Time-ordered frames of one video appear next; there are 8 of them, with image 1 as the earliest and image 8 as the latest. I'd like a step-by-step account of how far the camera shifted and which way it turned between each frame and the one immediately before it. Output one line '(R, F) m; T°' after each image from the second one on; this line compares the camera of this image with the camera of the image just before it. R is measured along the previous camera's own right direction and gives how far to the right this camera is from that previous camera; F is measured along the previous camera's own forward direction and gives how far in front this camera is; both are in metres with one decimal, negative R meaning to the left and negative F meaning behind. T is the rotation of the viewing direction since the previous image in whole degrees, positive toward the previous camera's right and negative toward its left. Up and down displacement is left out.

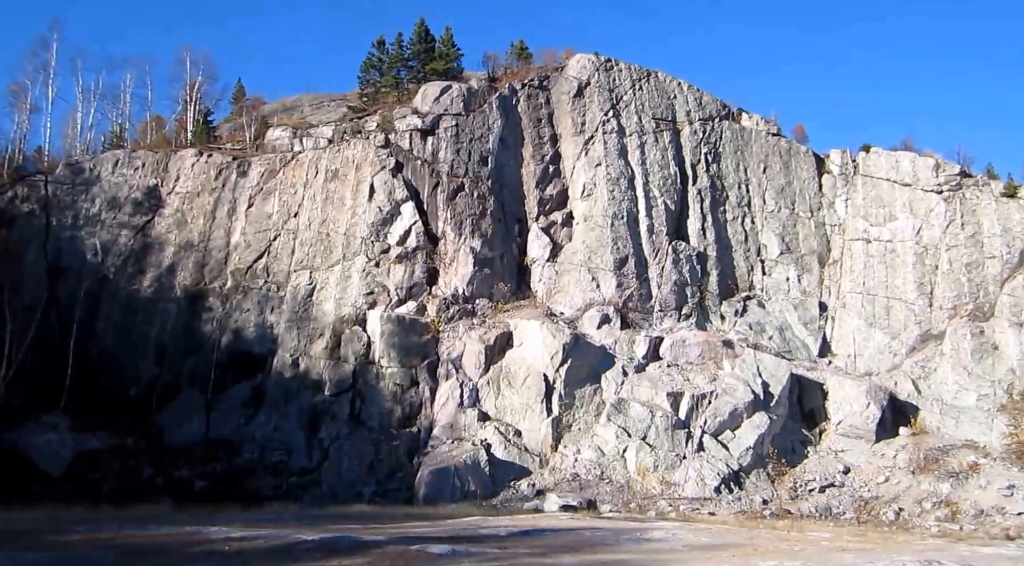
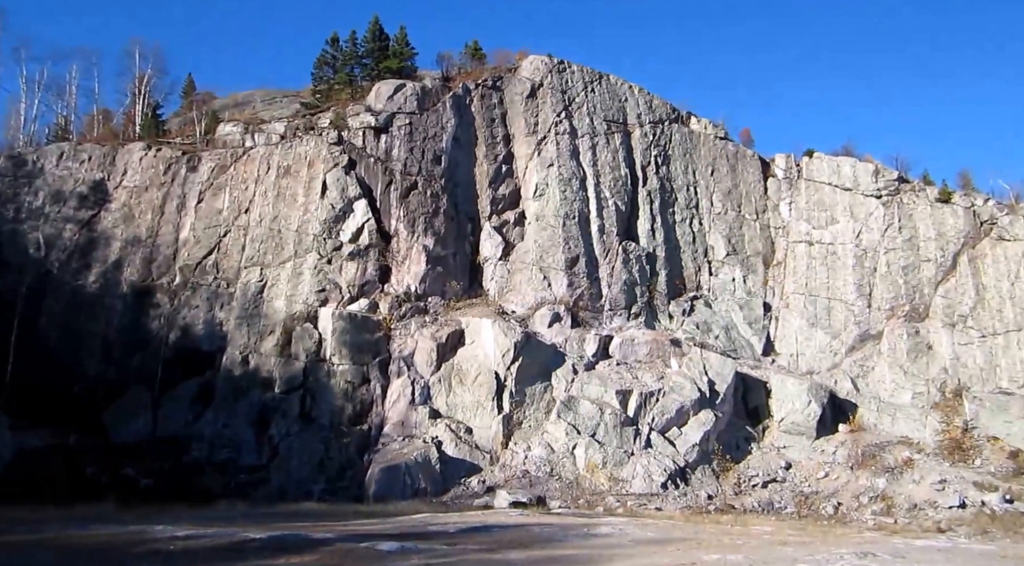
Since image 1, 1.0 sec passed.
(+0.4, -0.2) m; +3°
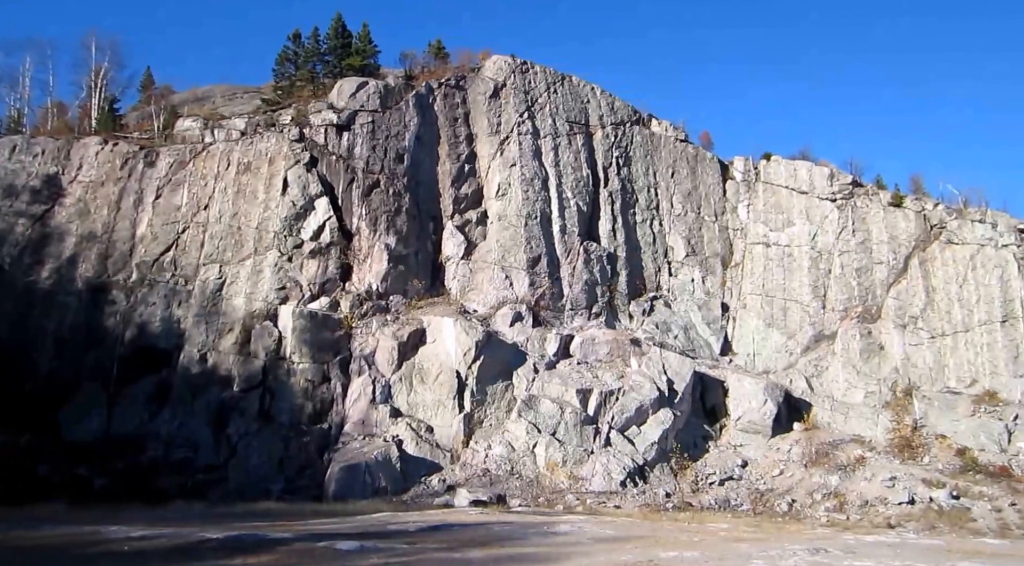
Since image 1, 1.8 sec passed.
(+0.3, -0.1) m; +2°
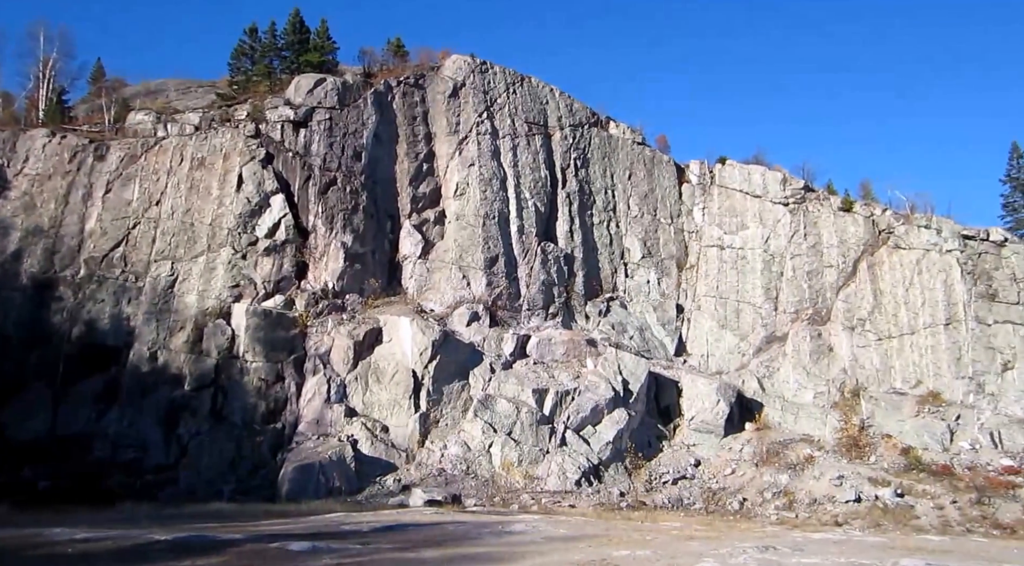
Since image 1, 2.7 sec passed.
(+0.3, 0.0) m; +3°
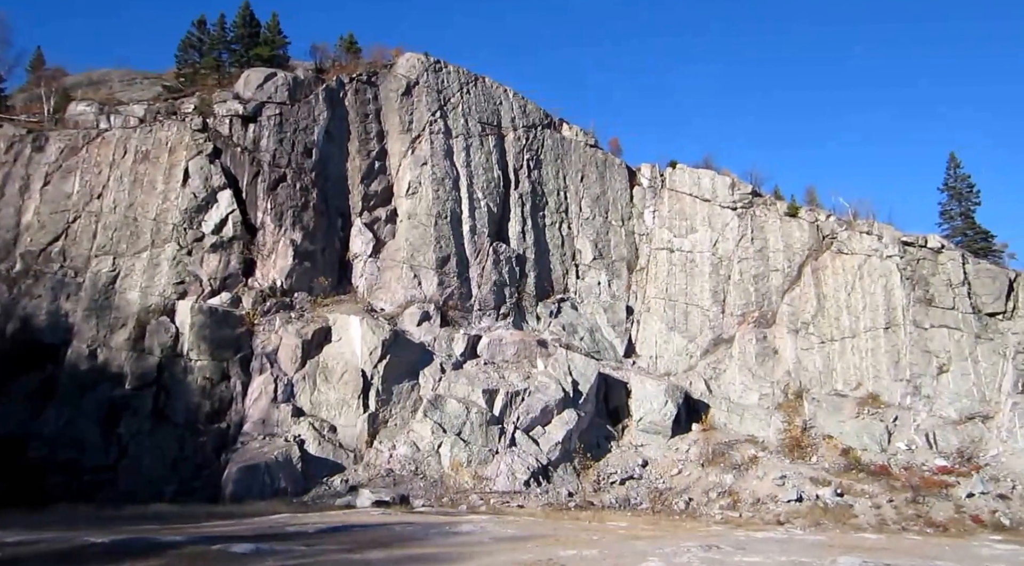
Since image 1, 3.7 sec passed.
(+0.3, 0.0) m; +3°
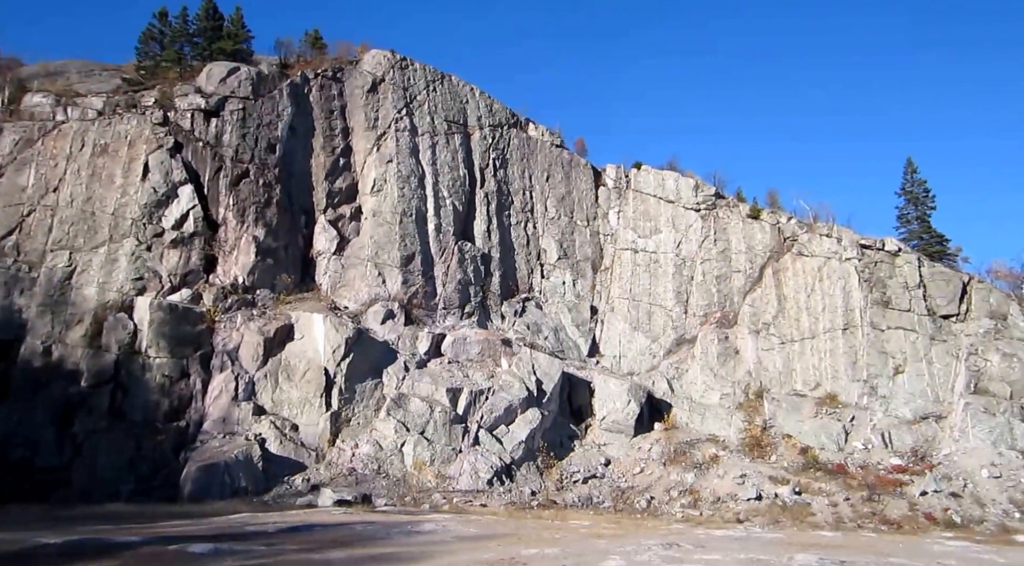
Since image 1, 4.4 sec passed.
(+0.2, 0.0) m; +2°
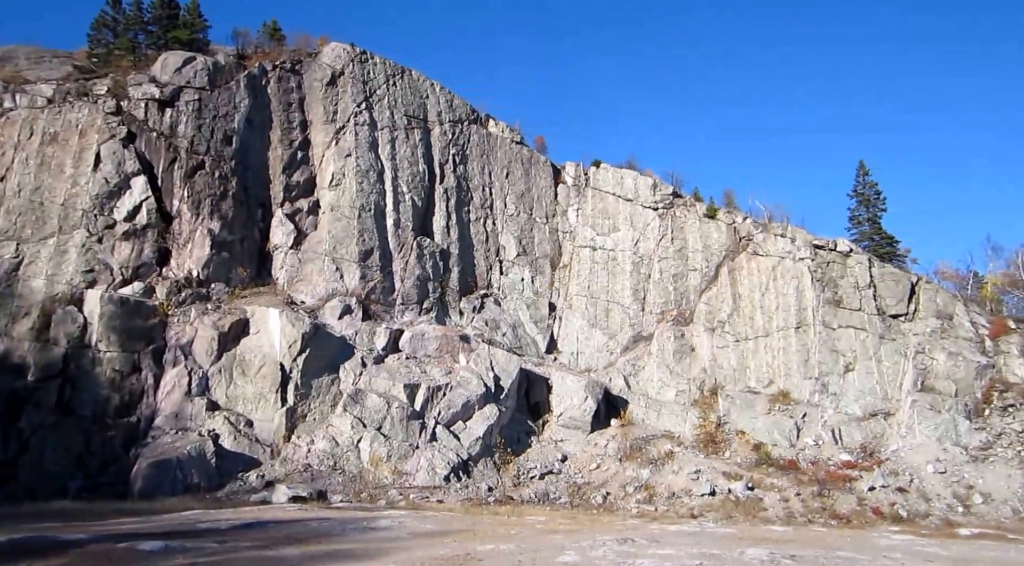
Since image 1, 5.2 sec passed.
(+0.3, 0.0) m; +2°
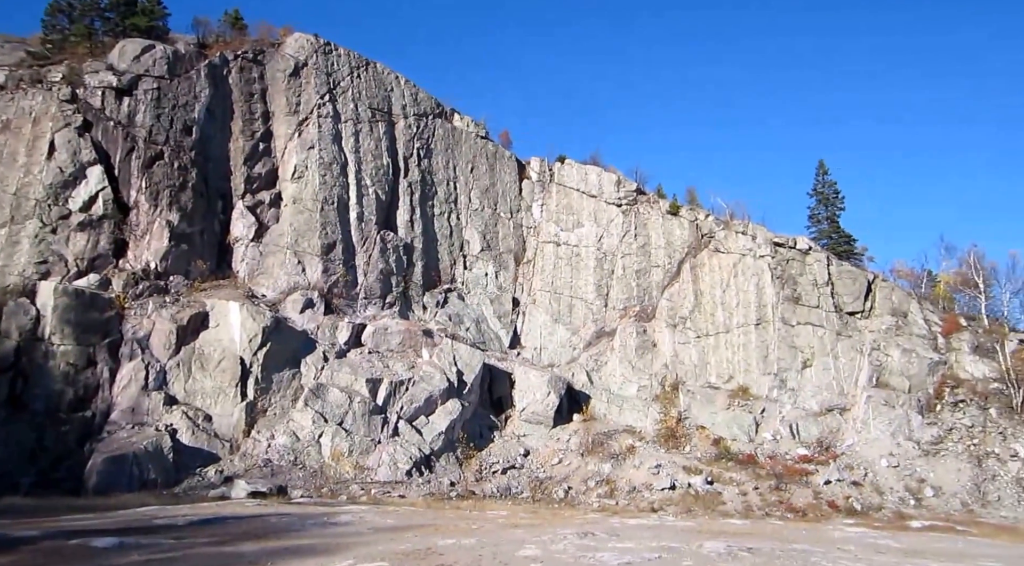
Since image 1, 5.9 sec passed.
(+0.2, 0.0) m; +2°
